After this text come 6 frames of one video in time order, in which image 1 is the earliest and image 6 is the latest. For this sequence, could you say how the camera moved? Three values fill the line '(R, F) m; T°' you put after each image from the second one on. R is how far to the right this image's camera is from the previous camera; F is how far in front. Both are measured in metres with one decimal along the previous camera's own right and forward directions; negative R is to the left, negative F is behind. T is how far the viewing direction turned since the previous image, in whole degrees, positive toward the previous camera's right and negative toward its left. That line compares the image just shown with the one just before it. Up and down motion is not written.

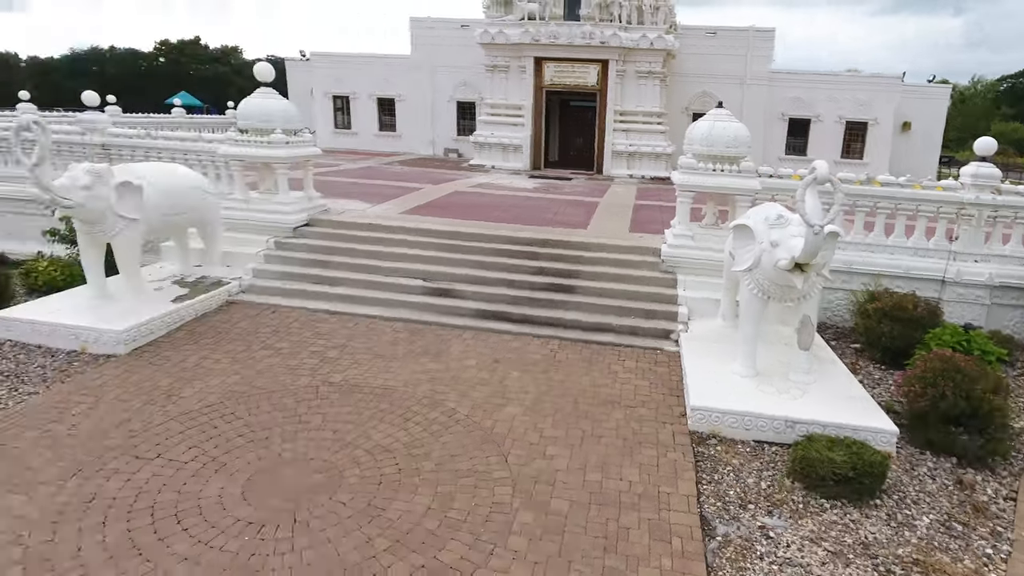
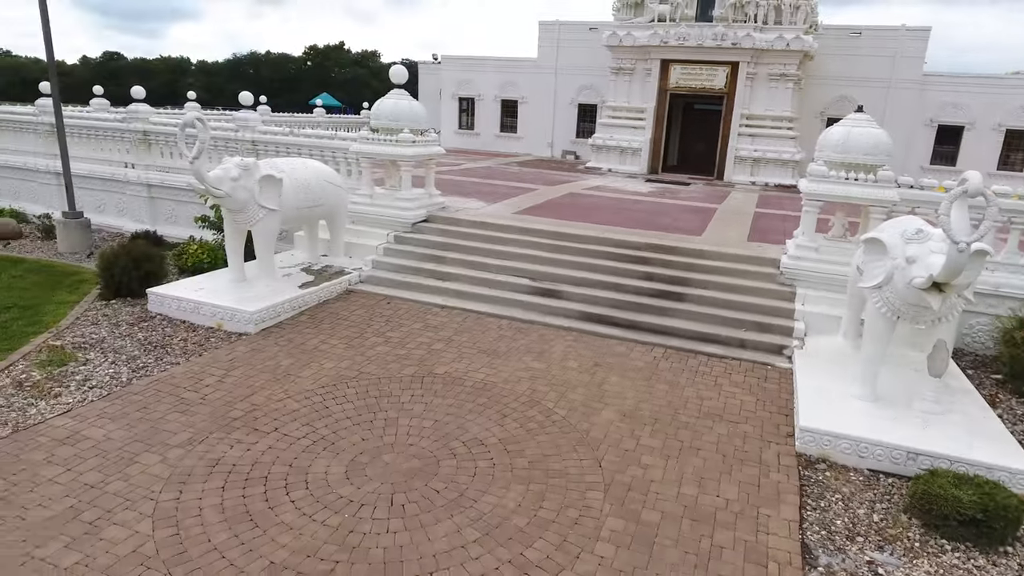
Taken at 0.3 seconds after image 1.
(+0.1, 0.0) m; -10°
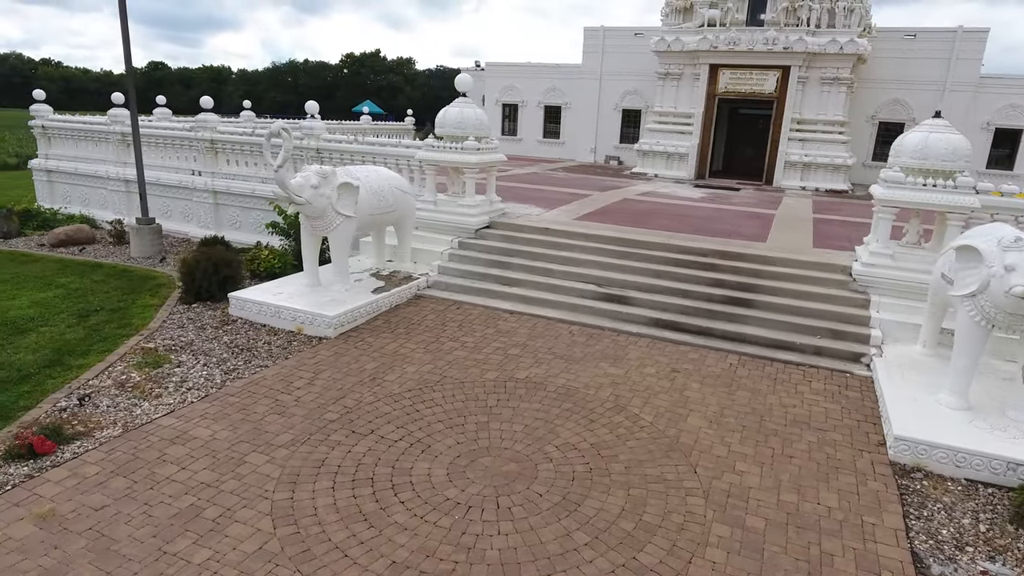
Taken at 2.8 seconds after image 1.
(-0.5, -0.1) m; -2°
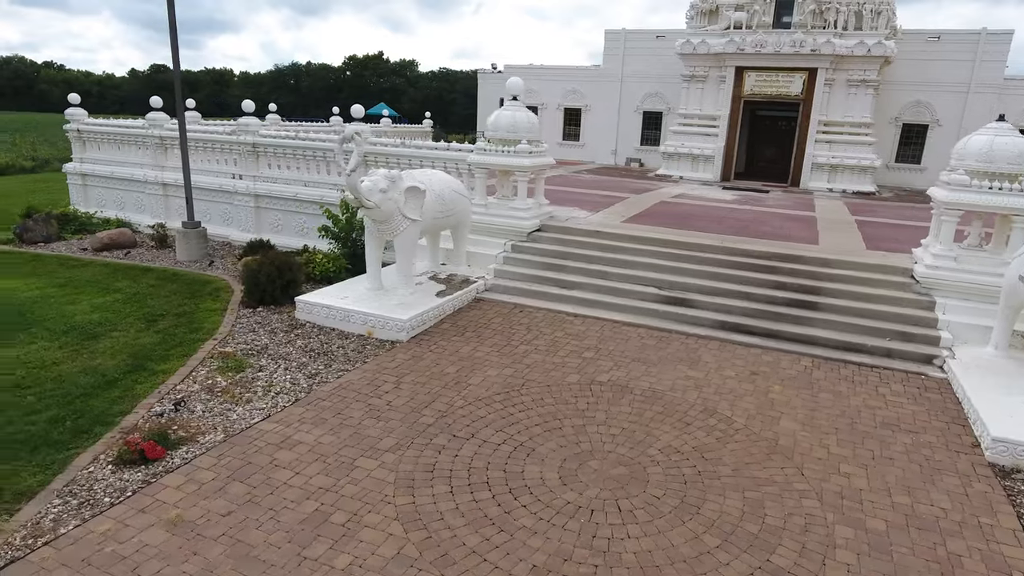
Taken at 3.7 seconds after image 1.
(-0.8, 0.0) m; 0°
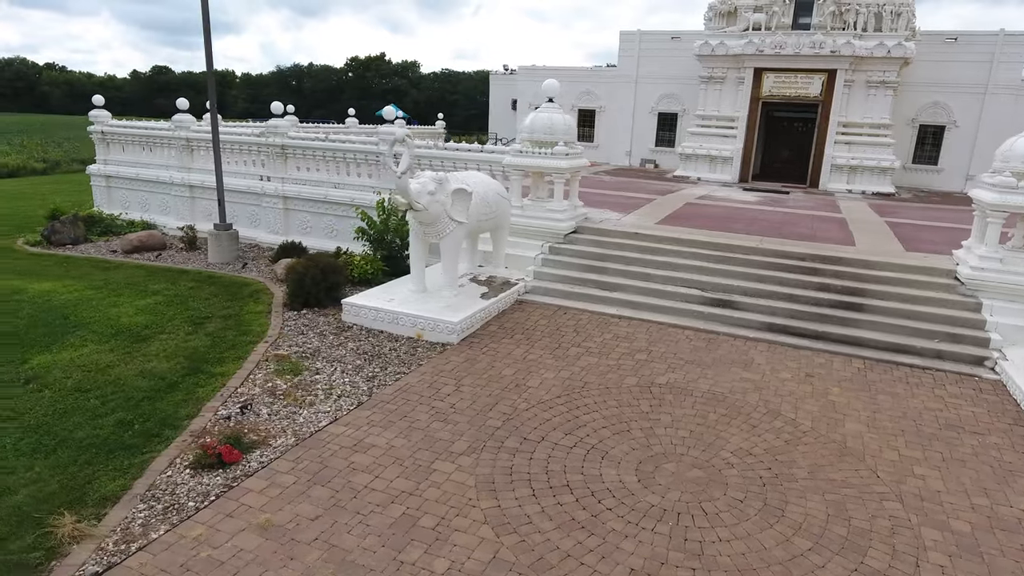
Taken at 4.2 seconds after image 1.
(-0.5, 0.0) m; 0°
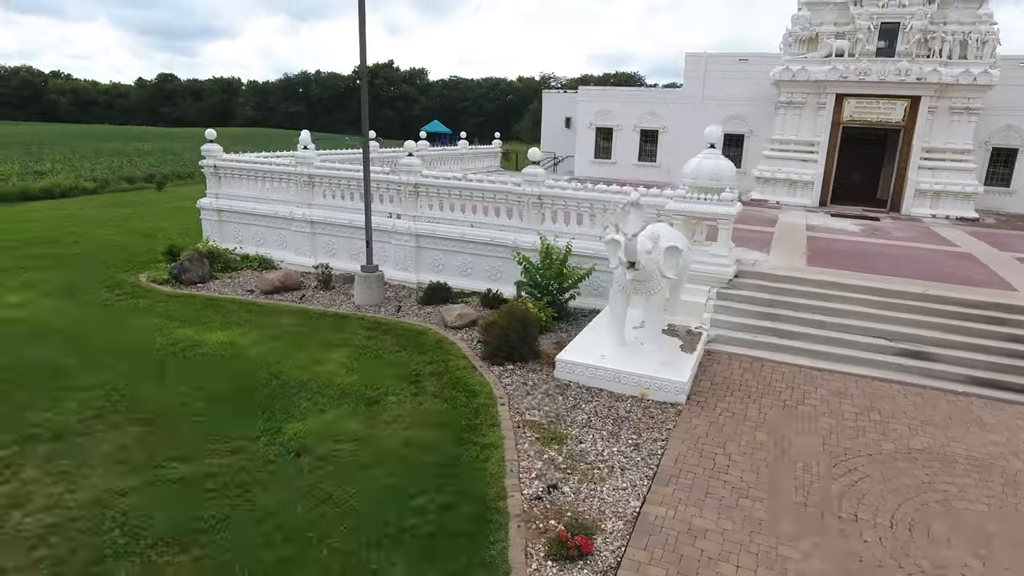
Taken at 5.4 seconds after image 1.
(-2.5, -0.1) m; +1°
